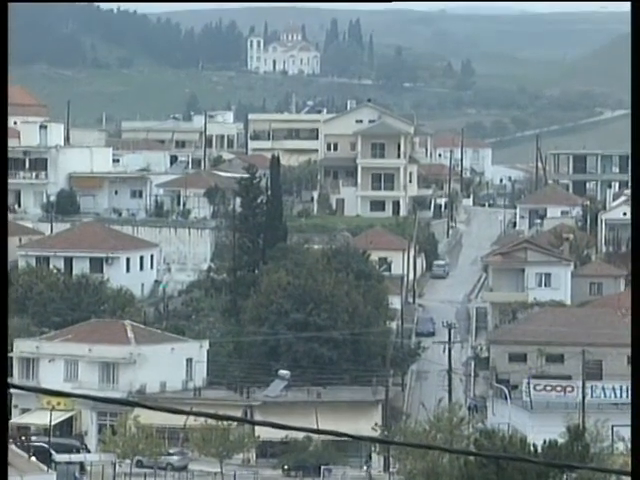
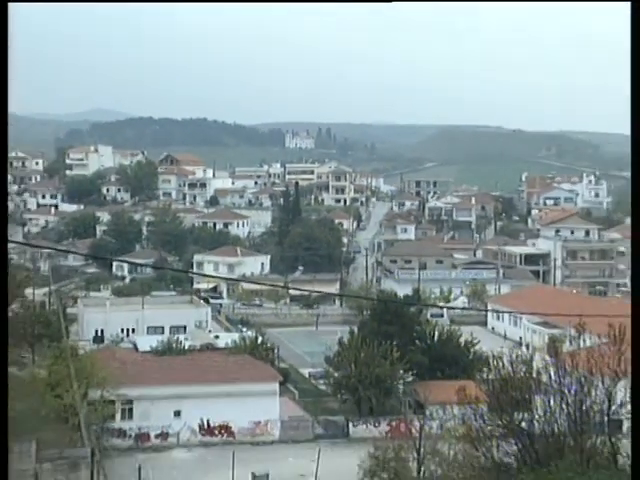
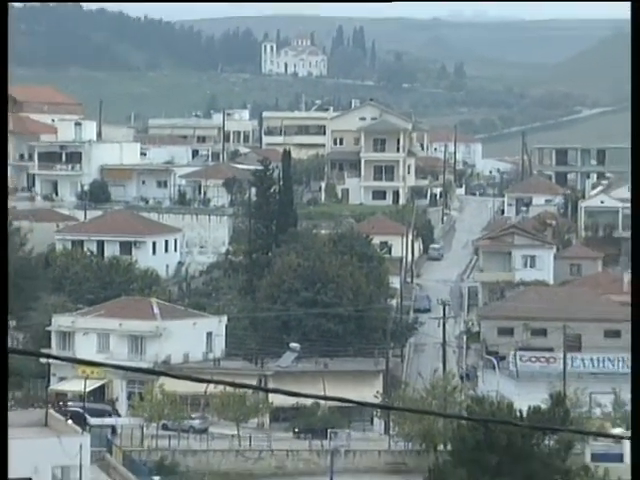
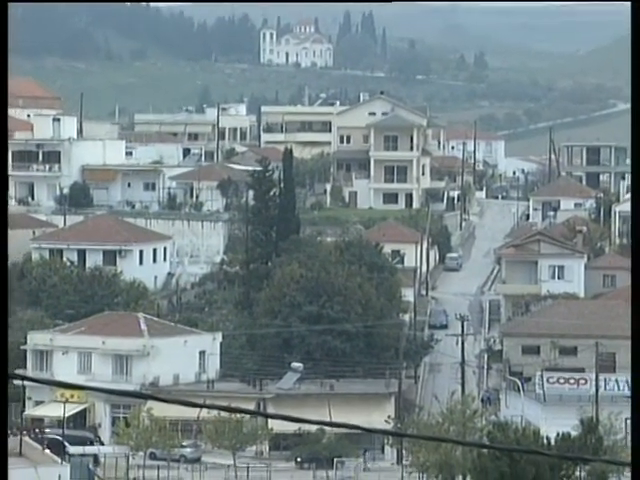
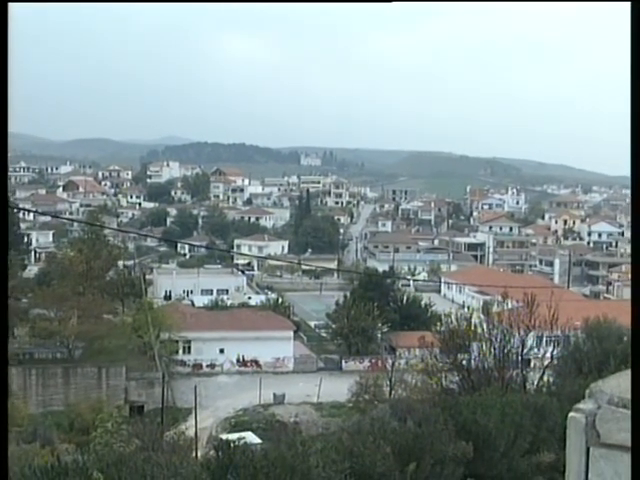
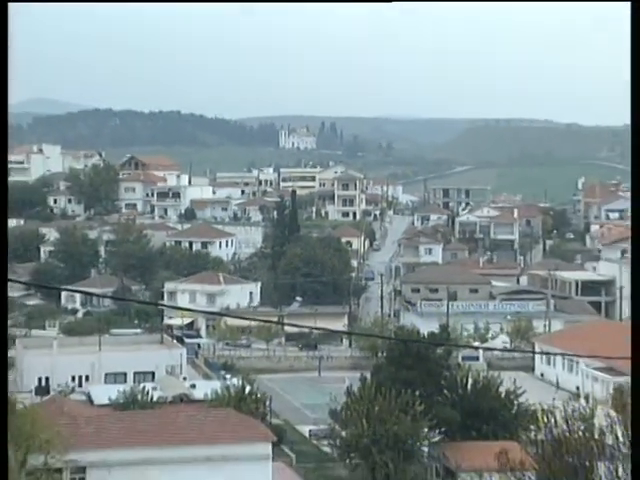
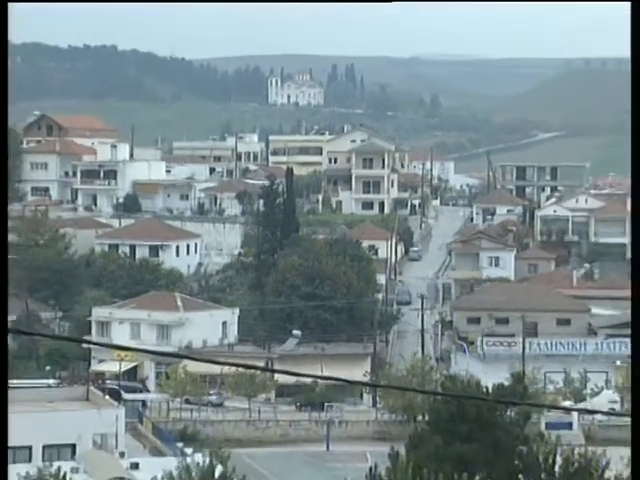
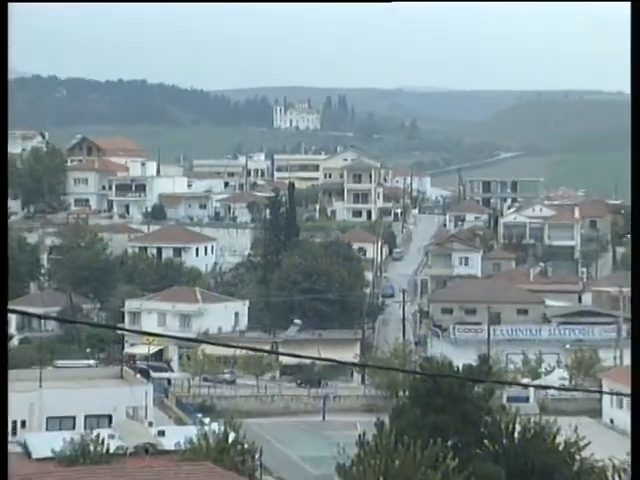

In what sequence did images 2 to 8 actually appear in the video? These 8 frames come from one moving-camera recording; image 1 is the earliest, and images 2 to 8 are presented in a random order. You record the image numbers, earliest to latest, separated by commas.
4, 3, 7, 8, 6, 2, 5
